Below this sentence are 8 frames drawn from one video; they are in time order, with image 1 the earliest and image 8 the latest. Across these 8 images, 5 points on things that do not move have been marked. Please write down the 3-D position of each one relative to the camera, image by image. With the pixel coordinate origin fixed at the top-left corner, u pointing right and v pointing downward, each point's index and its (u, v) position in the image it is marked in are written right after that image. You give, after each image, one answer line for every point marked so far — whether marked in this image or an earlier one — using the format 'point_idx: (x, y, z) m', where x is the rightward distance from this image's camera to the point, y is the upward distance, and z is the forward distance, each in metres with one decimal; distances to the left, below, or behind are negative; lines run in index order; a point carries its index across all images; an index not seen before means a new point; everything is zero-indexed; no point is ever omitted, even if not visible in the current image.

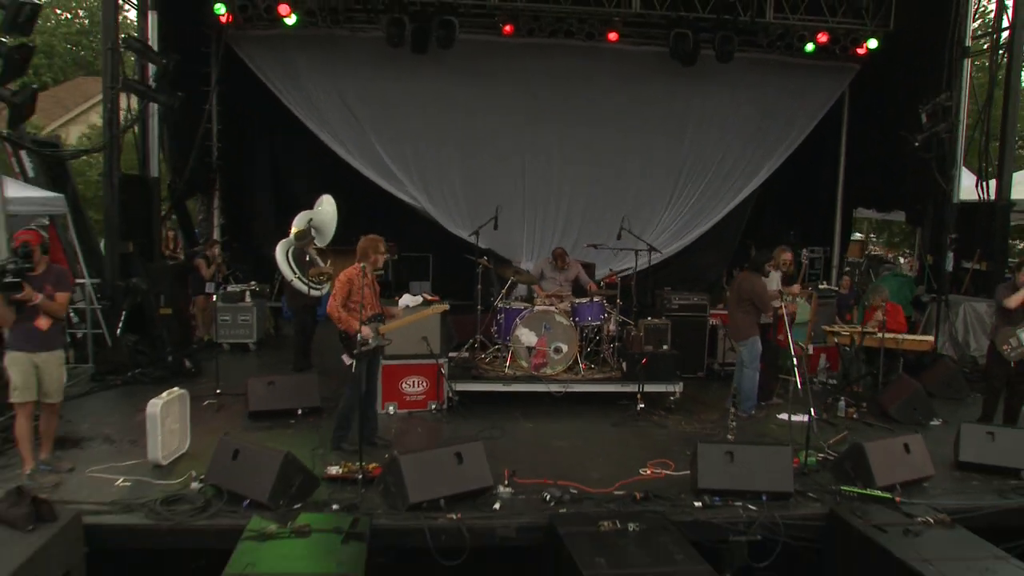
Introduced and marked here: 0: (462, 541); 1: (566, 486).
0: (-0.2, -1.1, +3.8) m
1: (+0.3, -1.0, +4.4) m
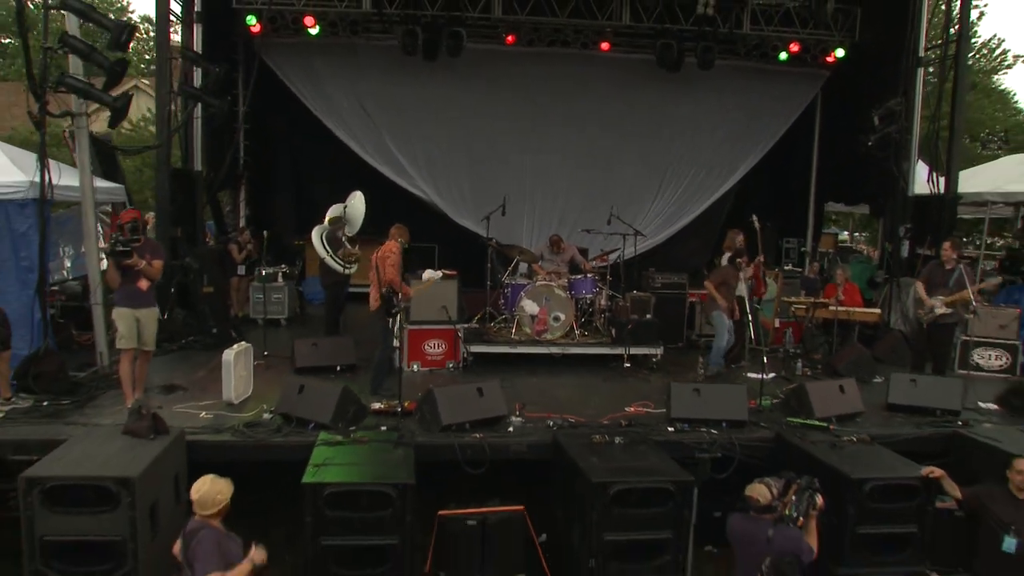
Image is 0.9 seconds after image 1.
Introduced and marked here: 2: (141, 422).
0: (-0.2, -0.9, +4.8) m
1: (+0.3, -0.8, +5.4) m
2: (-1.9, -0.7, +4.5) m
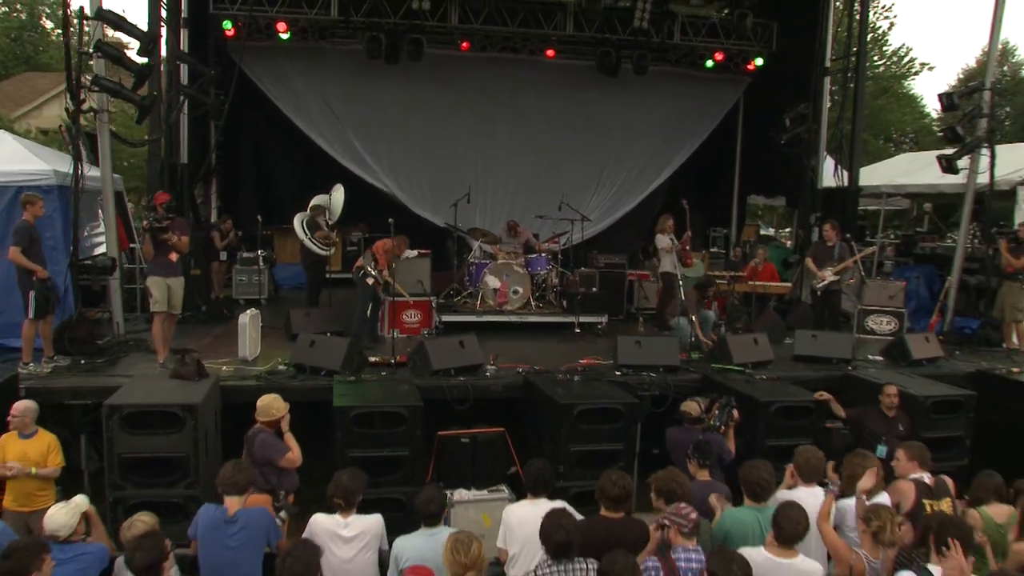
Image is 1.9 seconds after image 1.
0: (-0.3, -0.7, +5.9) m
1: (+0.2, -0.6, +6.5) m
2: (-2.0, -0.5, +5.4) m
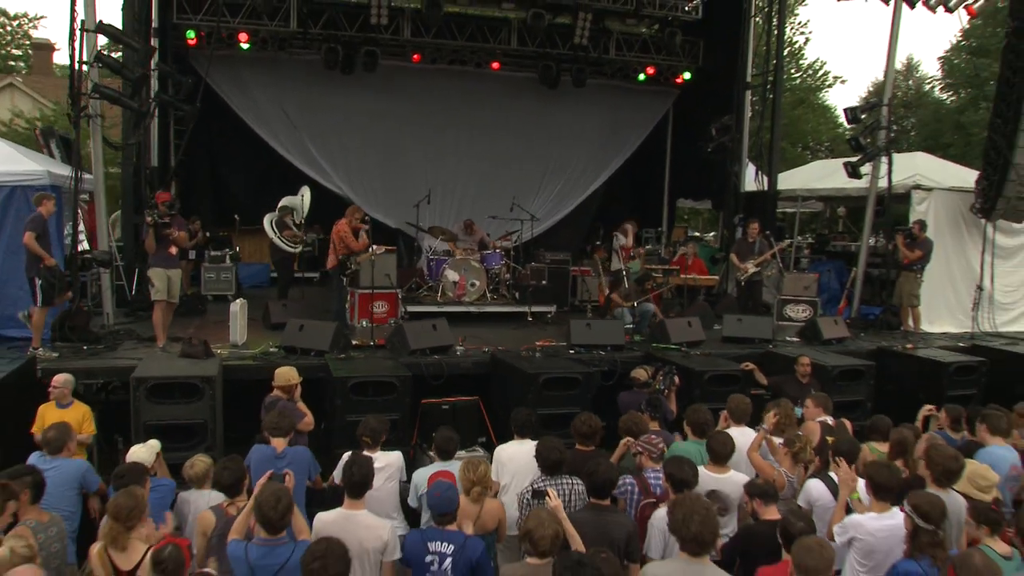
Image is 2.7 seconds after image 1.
0: (-0.5, -0.6, +6.6) m
1: (-0.1, -0.5, +7.3) m
2: (-2.2, -0.4, +6.0) m
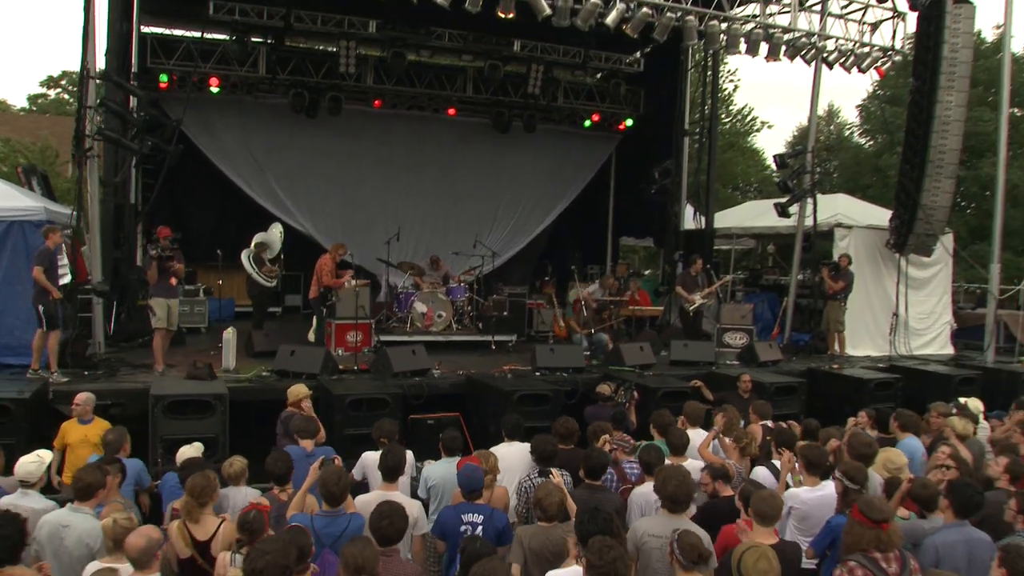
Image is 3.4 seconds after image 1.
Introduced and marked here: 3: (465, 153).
0: (-0.7, -0.9, +7.3) m
1: (-0.4, -0.8, +8.0) m
2: (-2.3, -0.6, +6.6) m
3: (-0.8, +2.2, +14.1) m
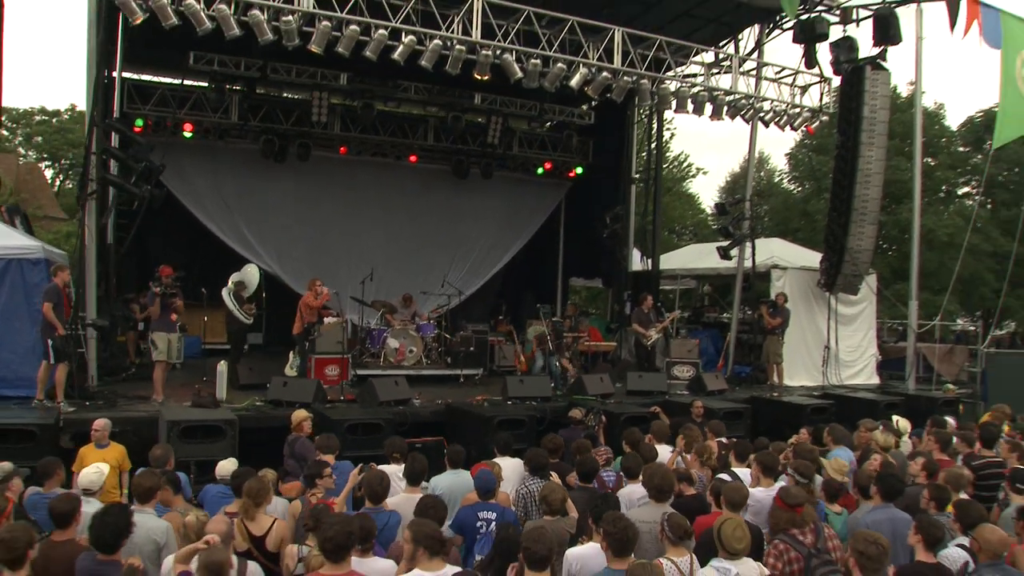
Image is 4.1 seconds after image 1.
0: (-0.9, -1.2, +7.9) m
1: (-0.6, -1.1, +8.6) m
2: (-2.5, -0.9, +7.1) m
3: (-1.5, +1.5, +14.9) m
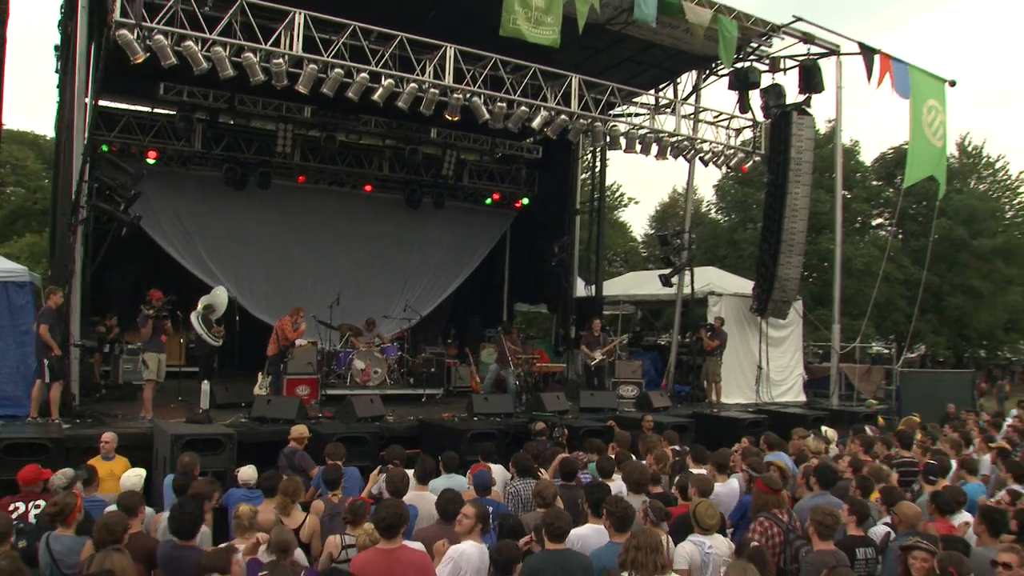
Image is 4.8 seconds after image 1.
0: (-1.2, -1.4, +8.5) m
1: (-1.0, -1.4, +9.2) m
2: (-2.7, -1.1, +7.6) m
3: (-2.3, +1.1, +15.5) m
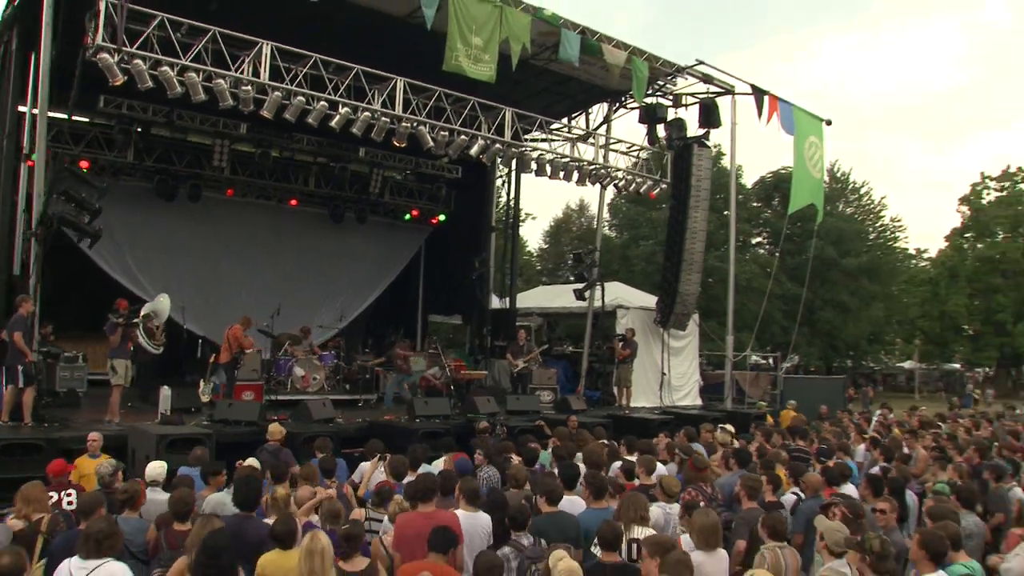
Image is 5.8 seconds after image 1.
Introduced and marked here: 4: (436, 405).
0: (-1.8, -1.5, +9.3) m
1: (-1.7, -1.5, +10.0) m
2: (-3.2, -1.2, +8.1) m
3: (-3.8, +0.9, +16.0) m
4: (-0.9, -1.4, +10.4) m
